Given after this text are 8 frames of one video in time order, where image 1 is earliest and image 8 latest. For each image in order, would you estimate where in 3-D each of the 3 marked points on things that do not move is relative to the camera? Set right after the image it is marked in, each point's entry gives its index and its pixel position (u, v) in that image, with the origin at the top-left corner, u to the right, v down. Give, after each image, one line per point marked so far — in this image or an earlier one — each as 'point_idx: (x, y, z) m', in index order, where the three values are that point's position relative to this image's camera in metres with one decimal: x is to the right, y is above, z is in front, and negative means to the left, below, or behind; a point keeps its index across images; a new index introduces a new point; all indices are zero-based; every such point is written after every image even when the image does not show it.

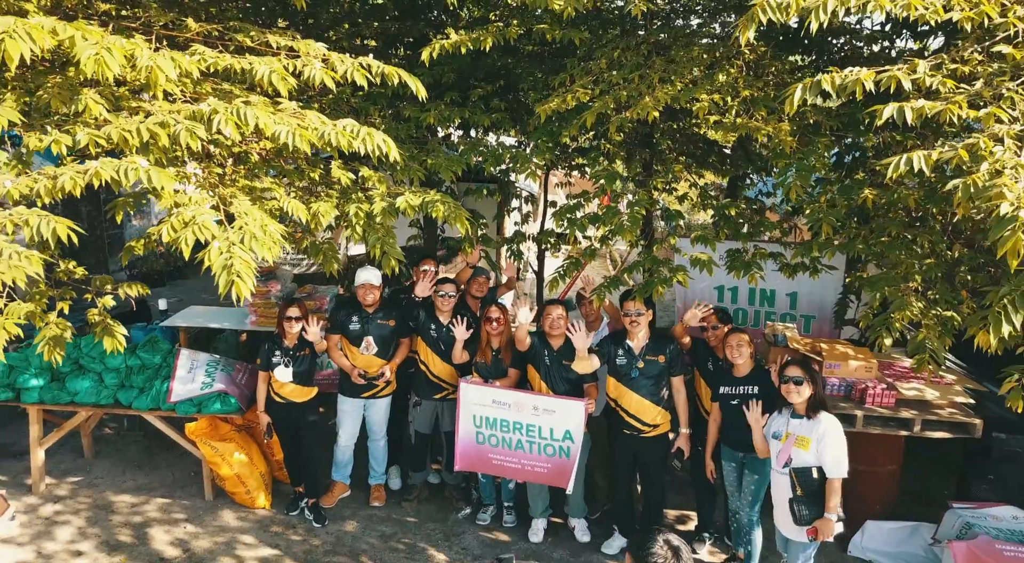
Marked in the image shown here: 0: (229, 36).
0: (-1.5, +1.3, +3.4) m
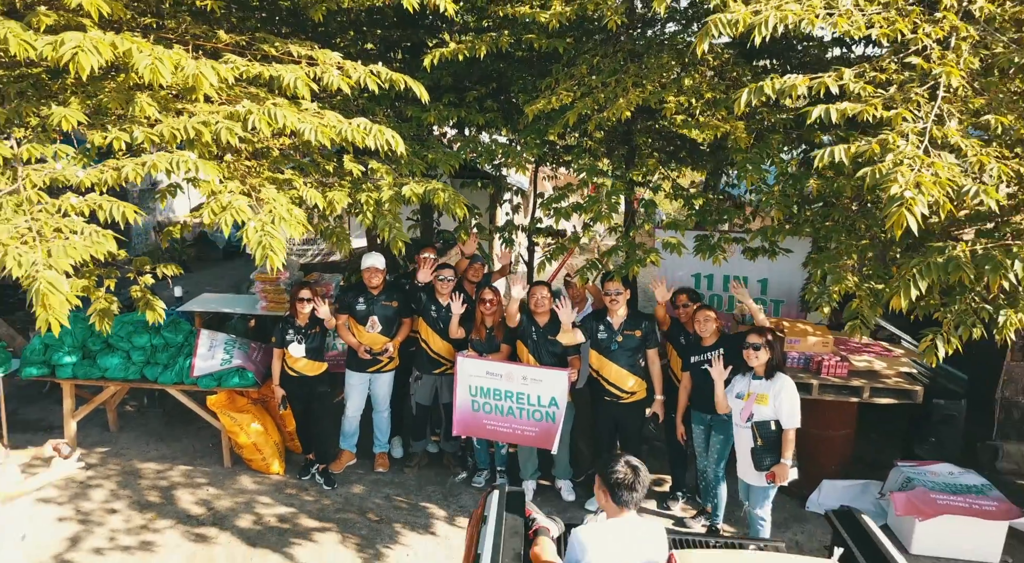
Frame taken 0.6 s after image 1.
0: (-1.6, +1.4, +3.9) m
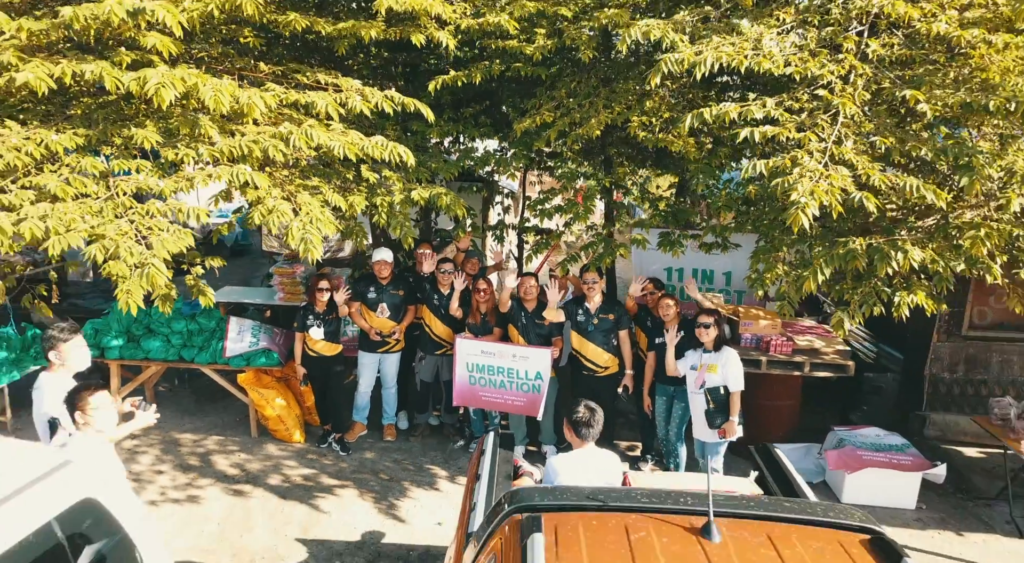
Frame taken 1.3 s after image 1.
0: (-1.6, +1.5, +4.6) m
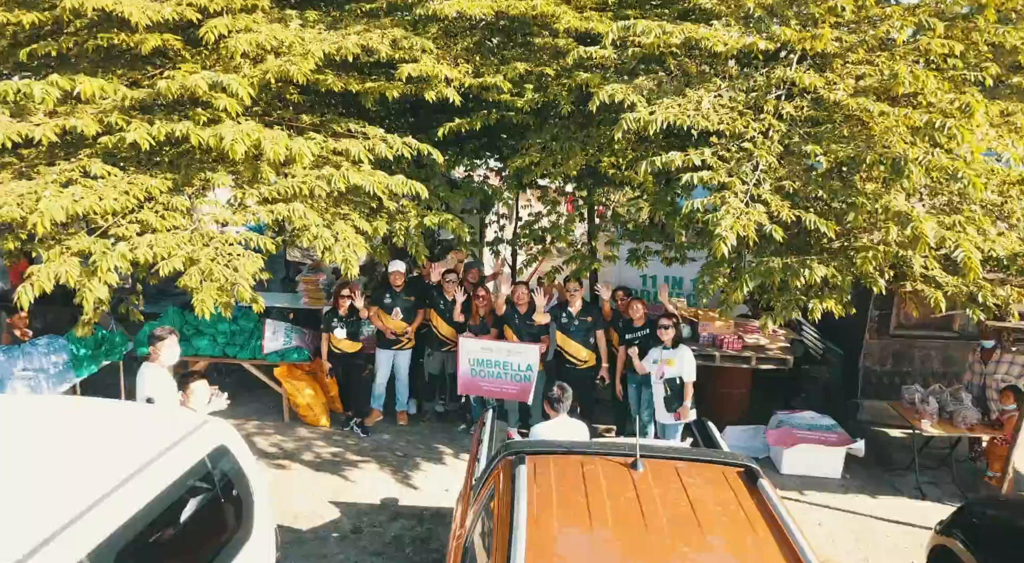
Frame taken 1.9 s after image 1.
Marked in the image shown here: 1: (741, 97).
0: (-1.7, +1.4, +5.7) m
1: (+1.8, +1.4, +5.1) m
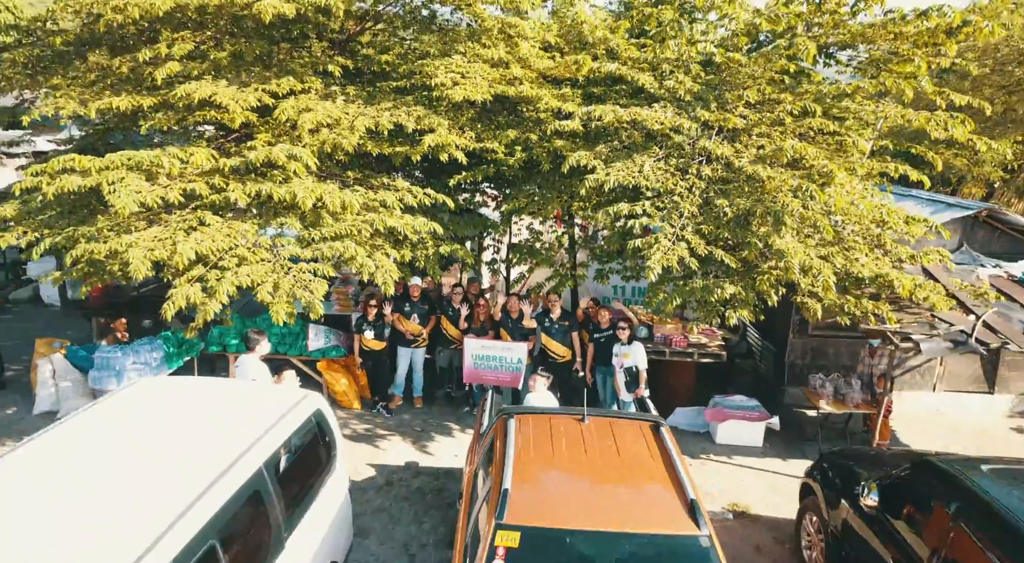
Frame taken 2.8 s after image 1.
0: (-1.7, +1.2, +7.6) m
1: (+1.7, +1.3, +6.9) m
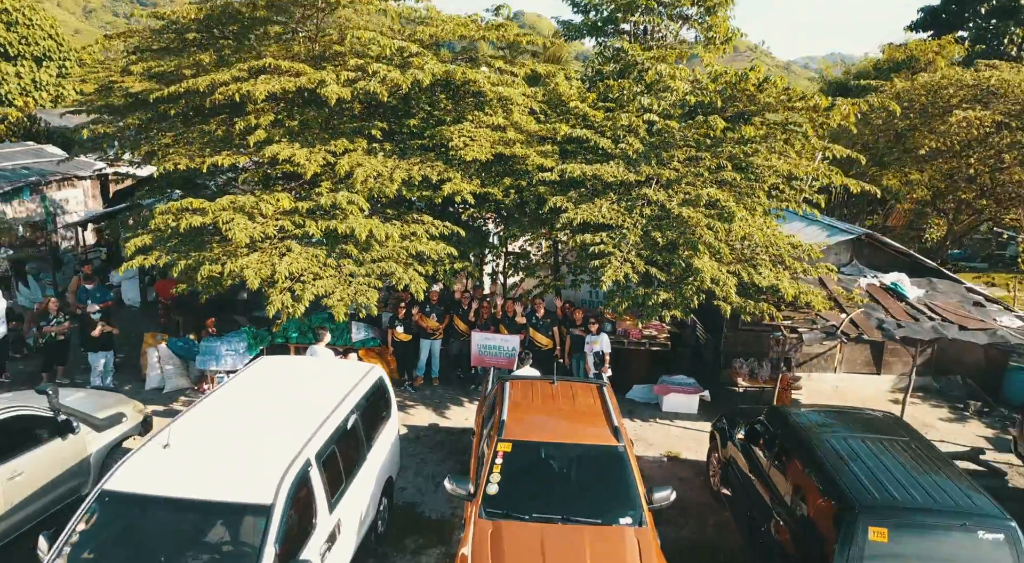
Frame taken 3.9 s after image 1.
0: (-1.8, +1.1, +10.2) m
1: (+1.7, +1.1, +9.6) m
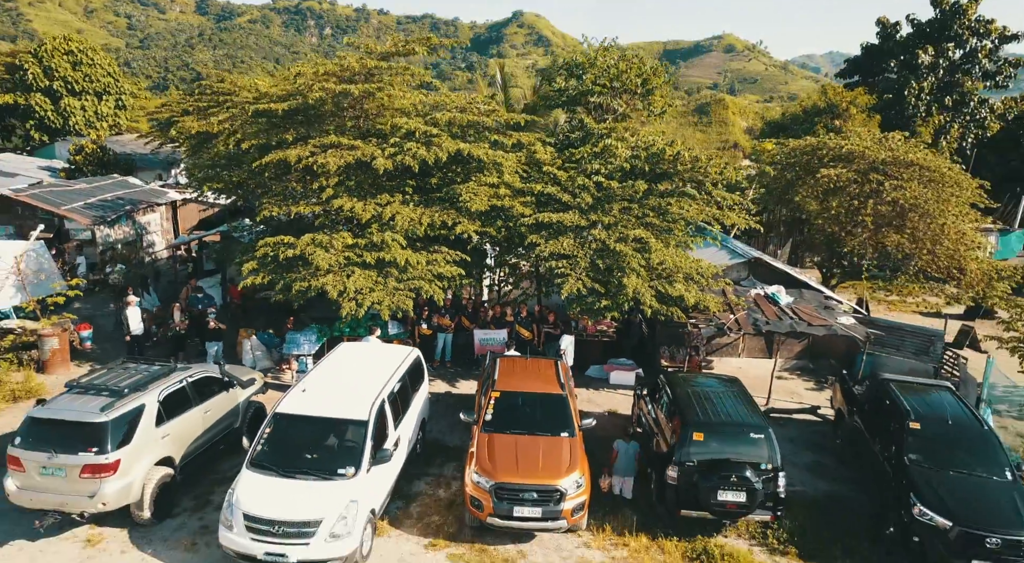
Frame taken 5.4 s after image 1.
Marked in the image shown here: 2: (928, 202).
0: (-2.0, +0.8, +14.7) m
1: (+1.4, +0.9, +14.1) m
2: (+9.9, +1.9, +15.6) m
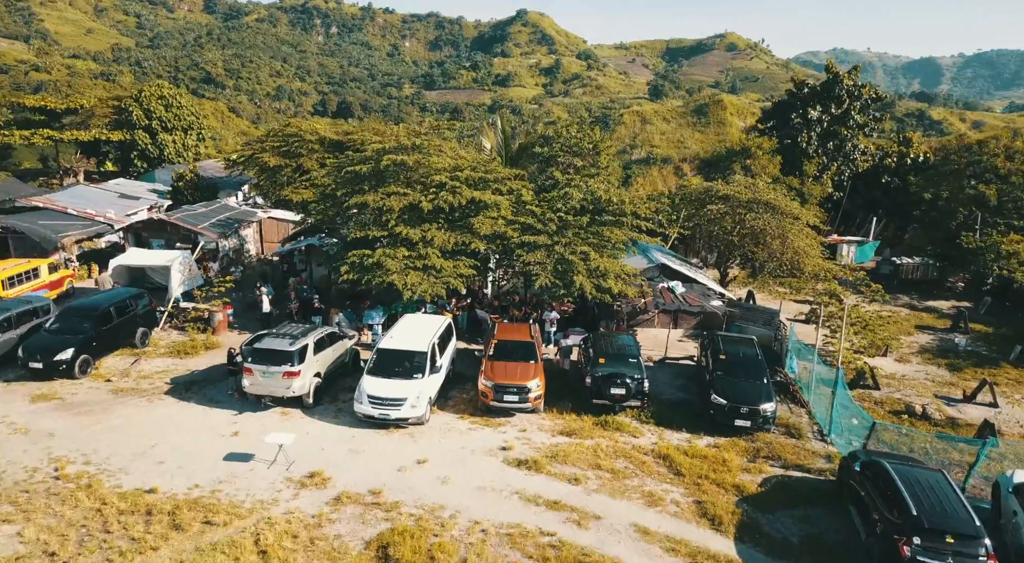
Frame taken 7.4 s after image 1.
0: (-2.2, +1.0, +23.4) m
1: (+1.2, +1.0, +22.8) m
2: (+9.7, +2.0, +24.2) m
